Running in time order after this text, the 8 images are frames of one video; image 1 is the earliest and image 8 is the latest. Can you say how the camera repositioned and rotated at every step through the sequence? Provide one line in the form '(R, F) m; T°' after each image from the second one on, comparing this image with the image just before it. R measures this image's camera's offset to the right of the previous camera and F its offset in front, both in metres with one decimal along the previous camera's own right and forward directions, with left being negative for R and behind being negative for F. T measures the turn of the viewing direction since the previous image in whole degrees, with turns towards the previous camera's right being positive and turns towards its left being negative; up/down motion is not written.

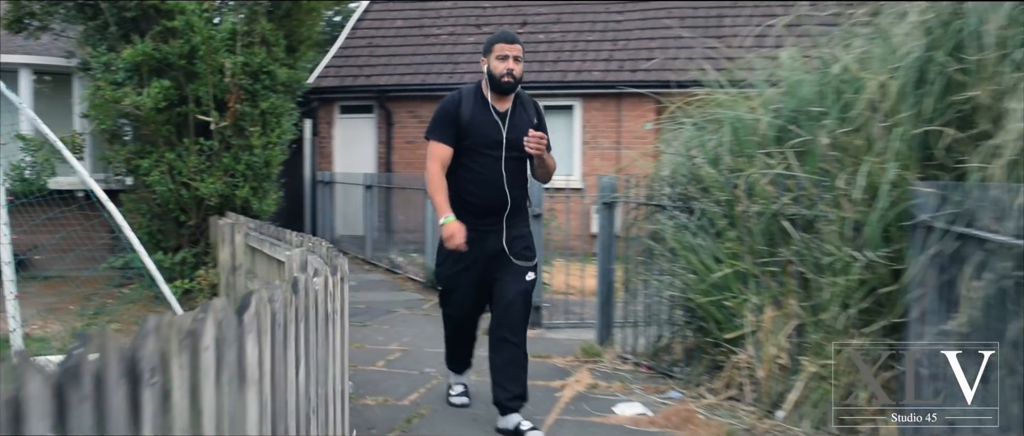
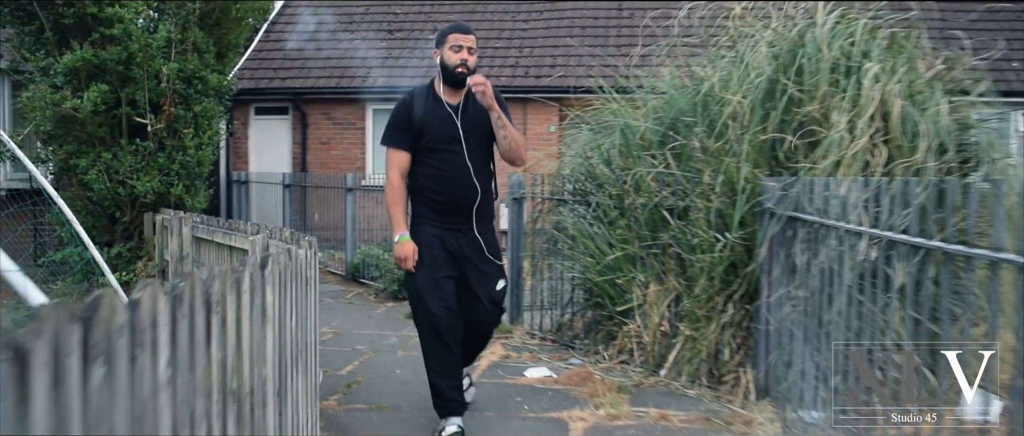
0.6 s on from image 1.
(0.0, -0.7) m; +5°
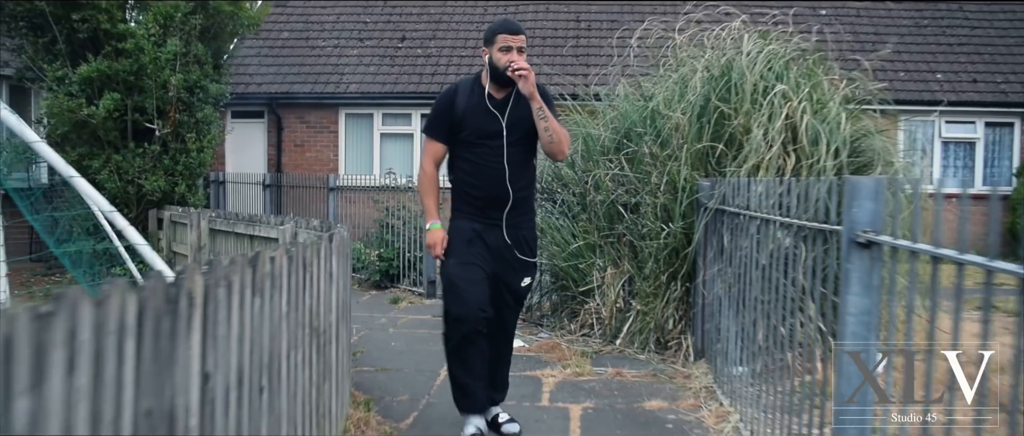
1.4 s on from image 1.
(-0.2, -1.0) m; +3°
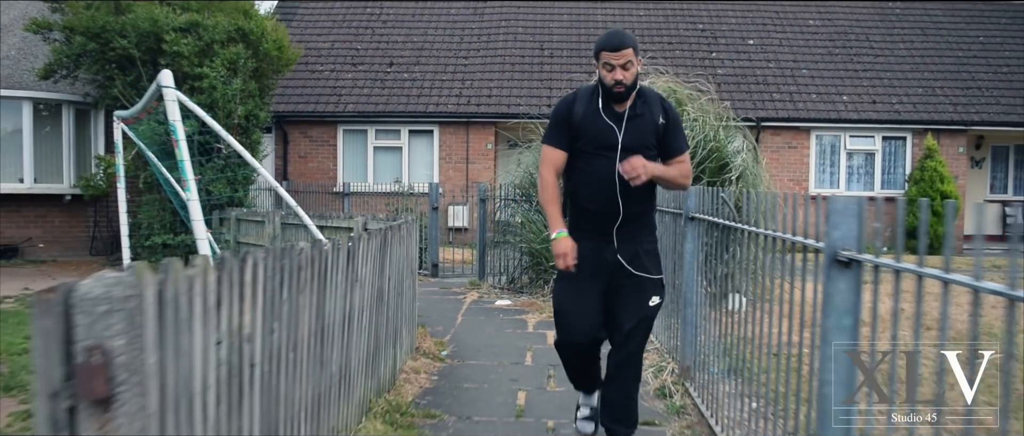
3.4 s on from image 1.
(-0.3, -2.7) m; +2°
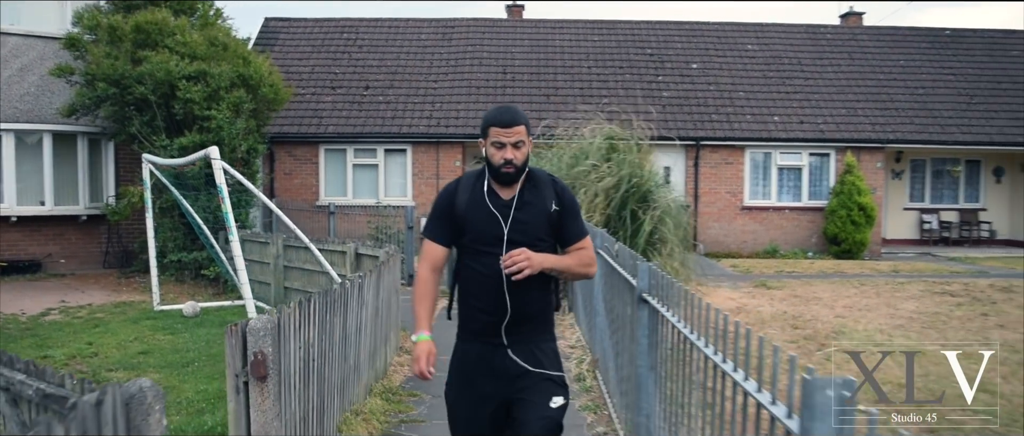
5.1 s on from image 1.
(+0.1, -2.0) m; +2°
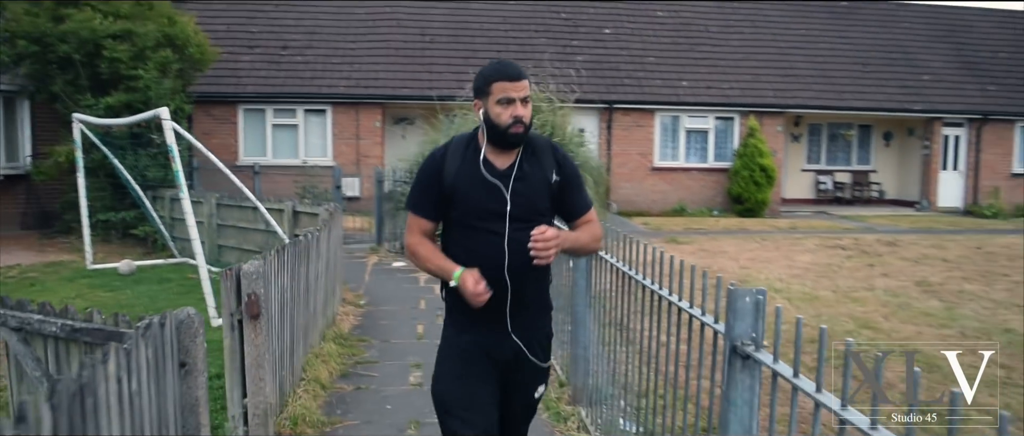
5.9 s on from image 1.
(-0.3, -0.6) m; +6°
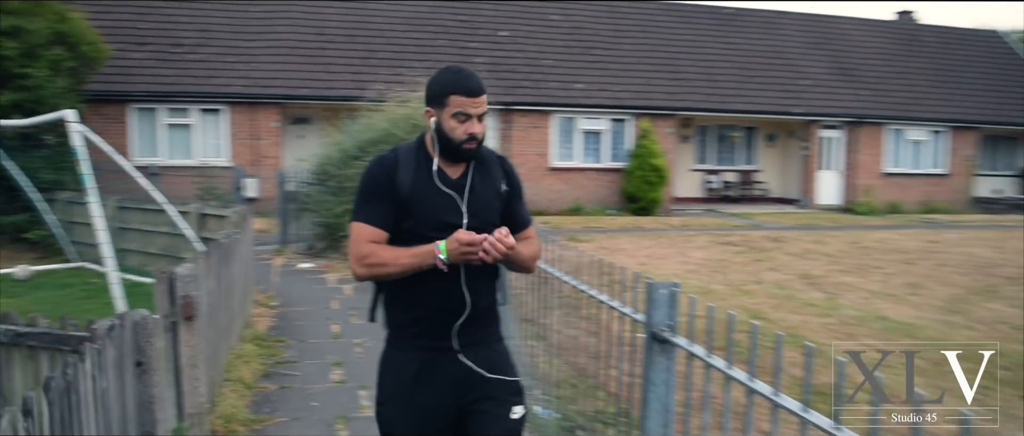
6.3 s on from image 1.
(-0.2, -0.3) m; +7°
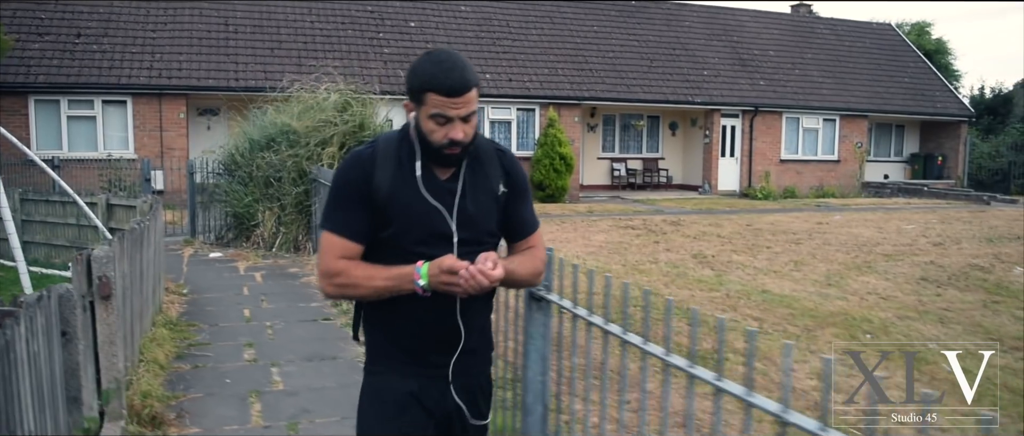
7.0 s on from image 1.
(+0.1, -0.4) m; +5°
